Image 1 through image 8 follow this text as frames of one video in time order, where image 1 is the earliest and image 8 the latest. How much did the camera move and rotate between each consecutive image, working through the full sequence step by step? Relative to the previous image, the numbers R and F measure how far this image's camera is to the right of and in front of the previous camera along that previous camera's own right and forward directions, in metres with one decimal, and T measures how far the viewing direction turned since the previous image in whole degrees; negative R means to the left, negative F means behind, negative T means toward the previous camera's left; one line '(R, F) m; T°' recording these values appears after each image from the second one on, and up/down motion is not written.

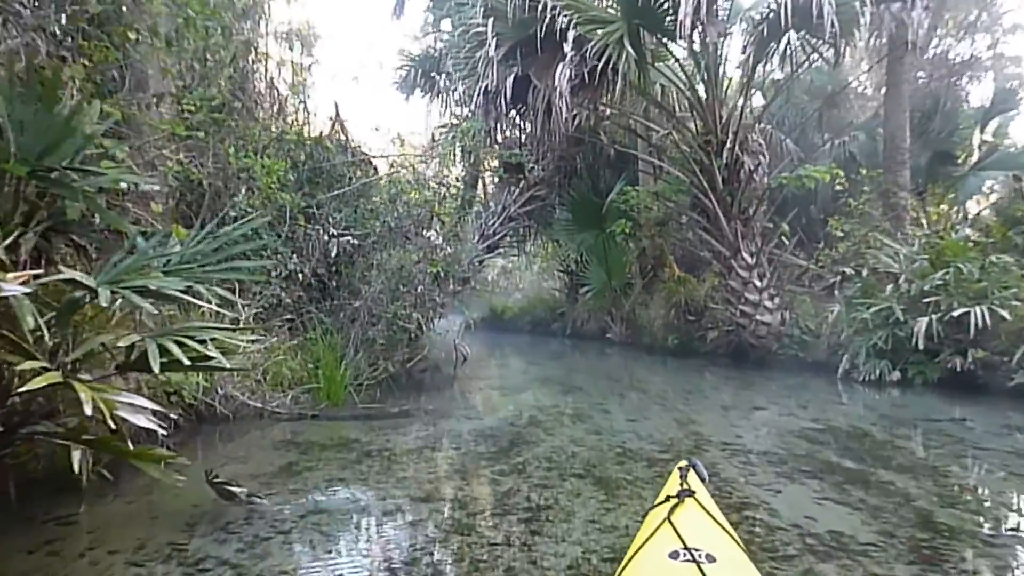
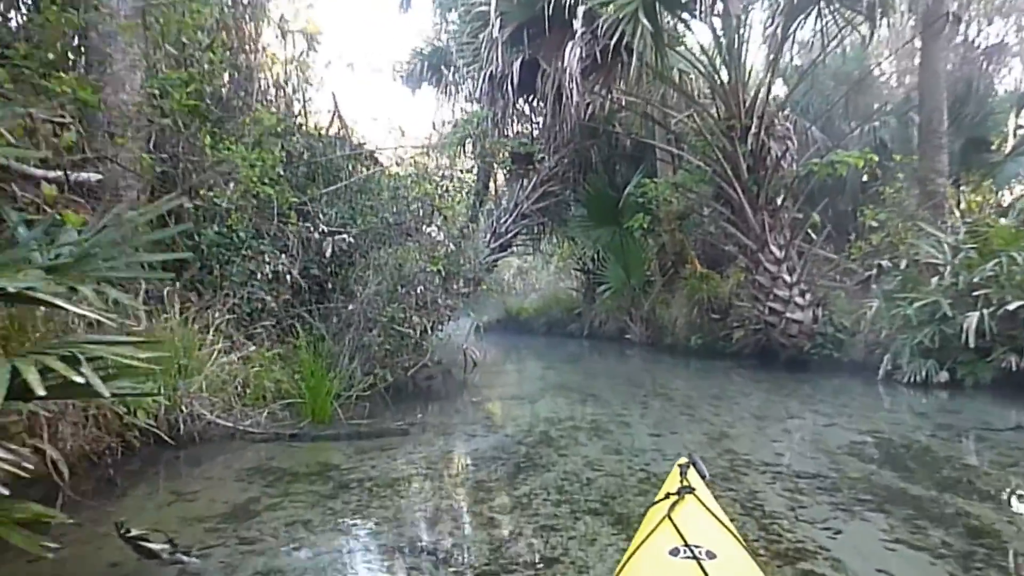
(0.0, +0.4) m; -1°
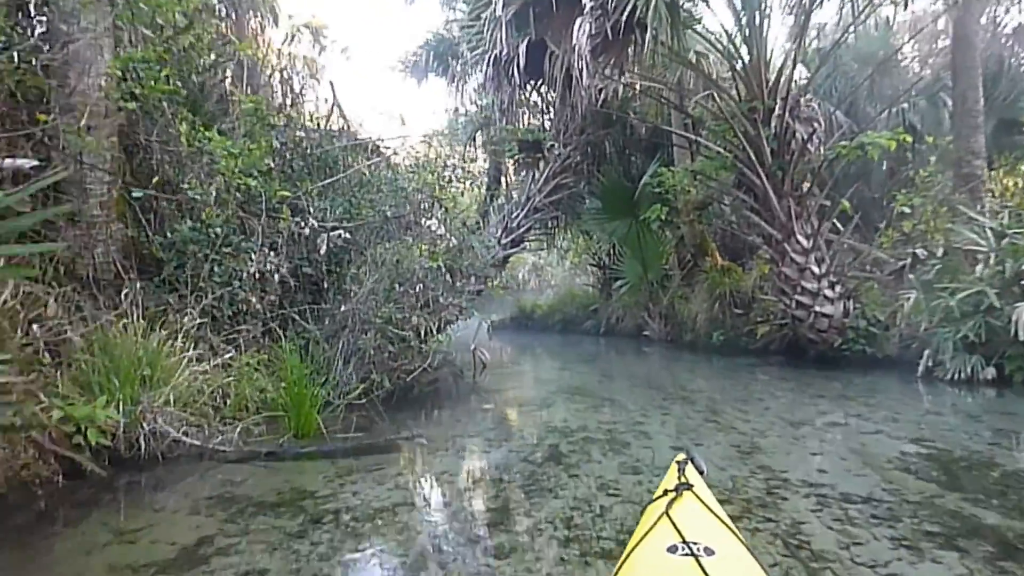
(0.0, +0.4) m; -1°
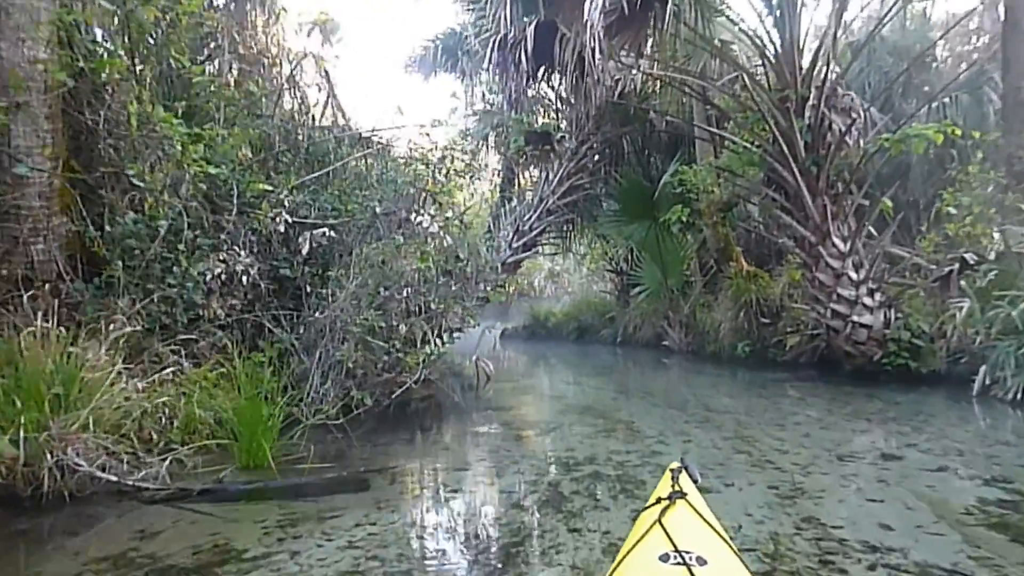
(+0.1, +0.5) m; -1°
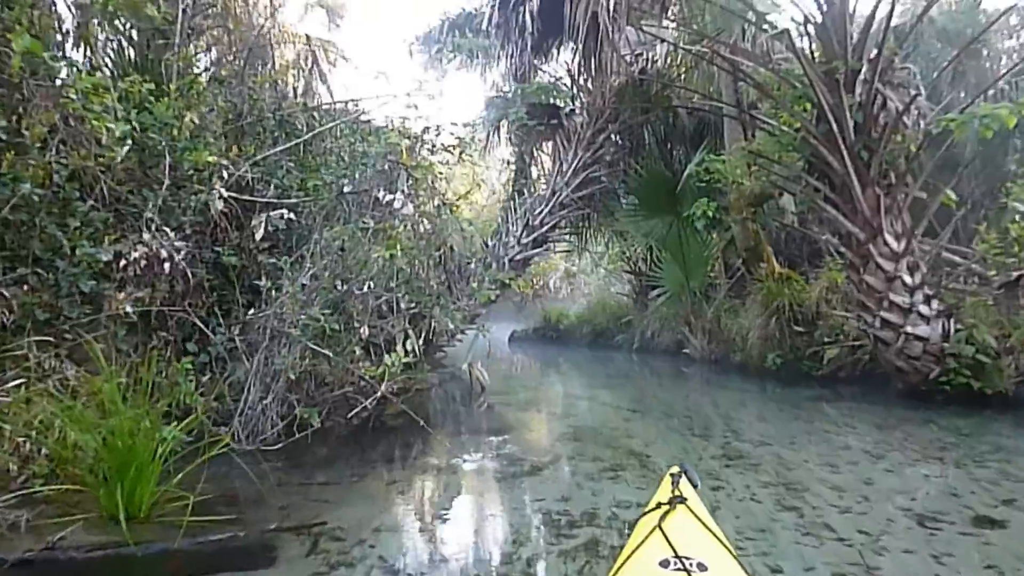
(+0.1, +0.7) m; -1°
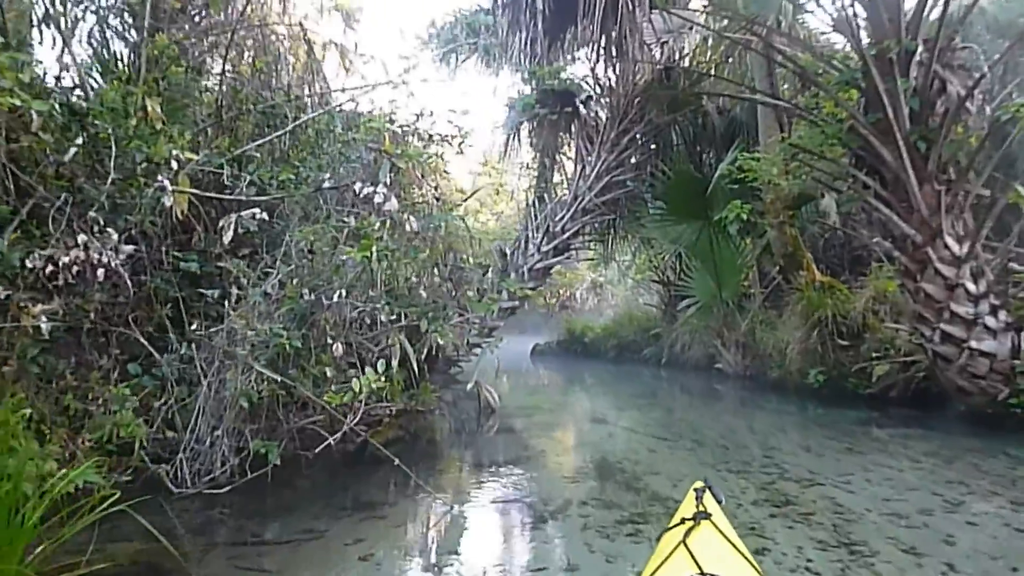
(+0.1, +0.5) m; -2°
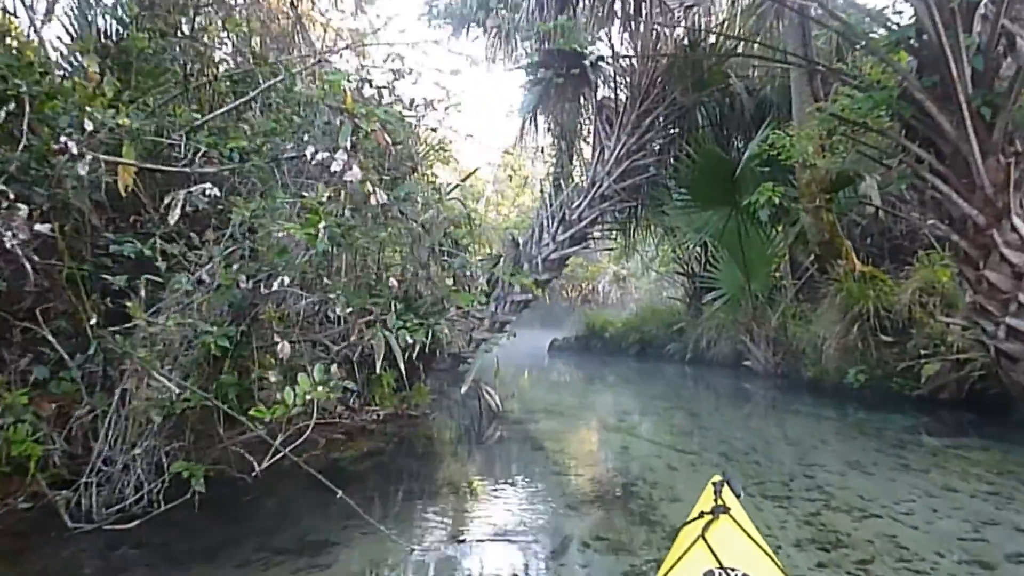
(+0.1, +0.5) m; -2°
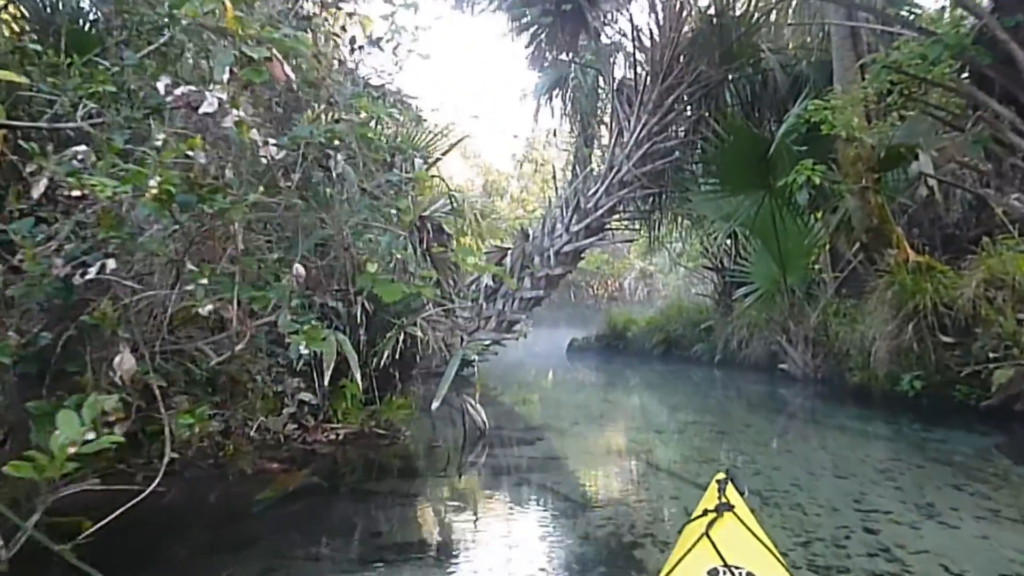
(+0.1, +0.6) m; -2°
